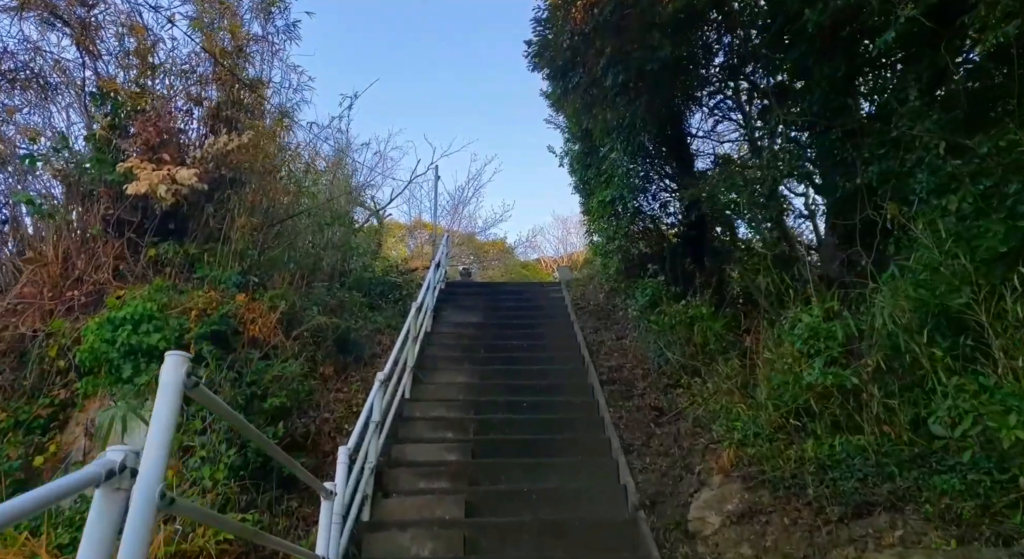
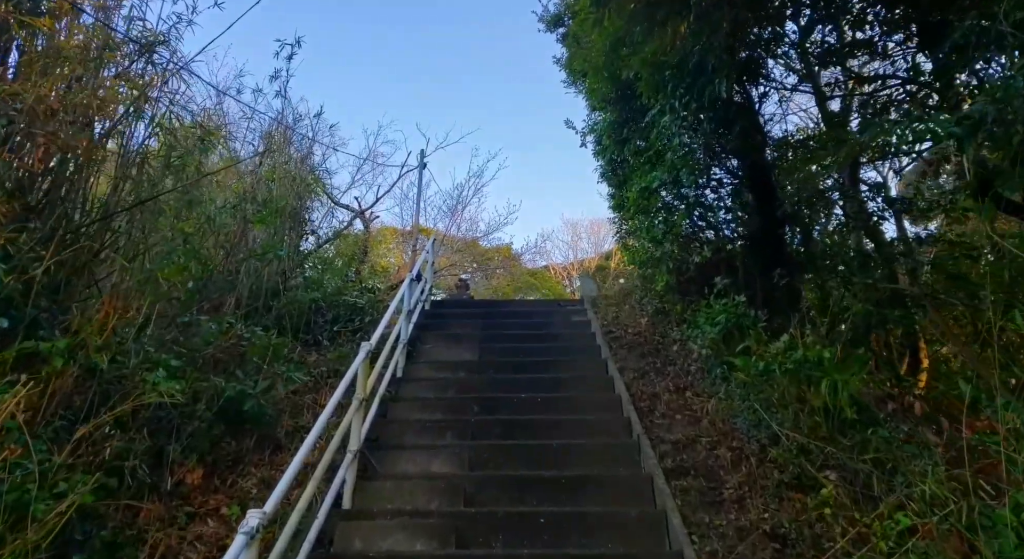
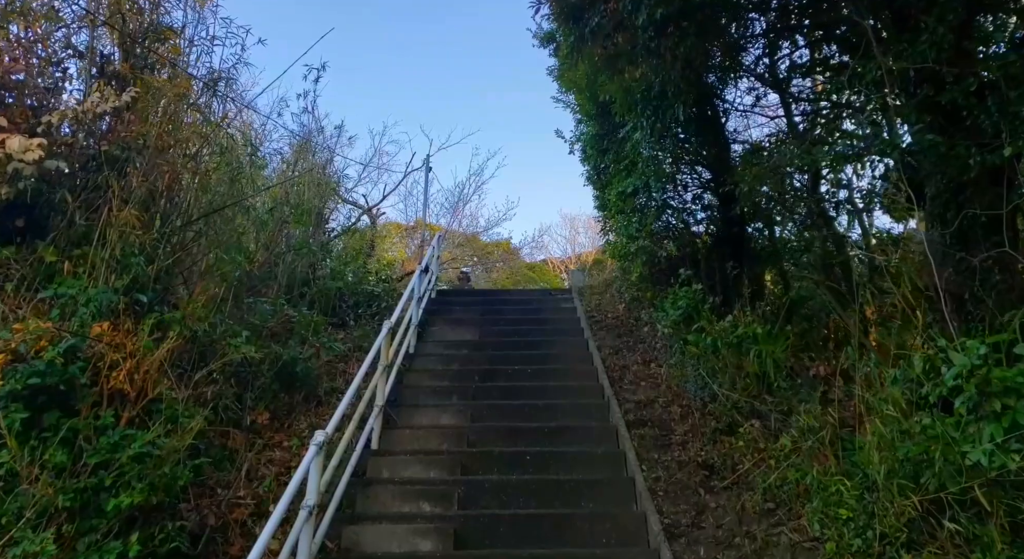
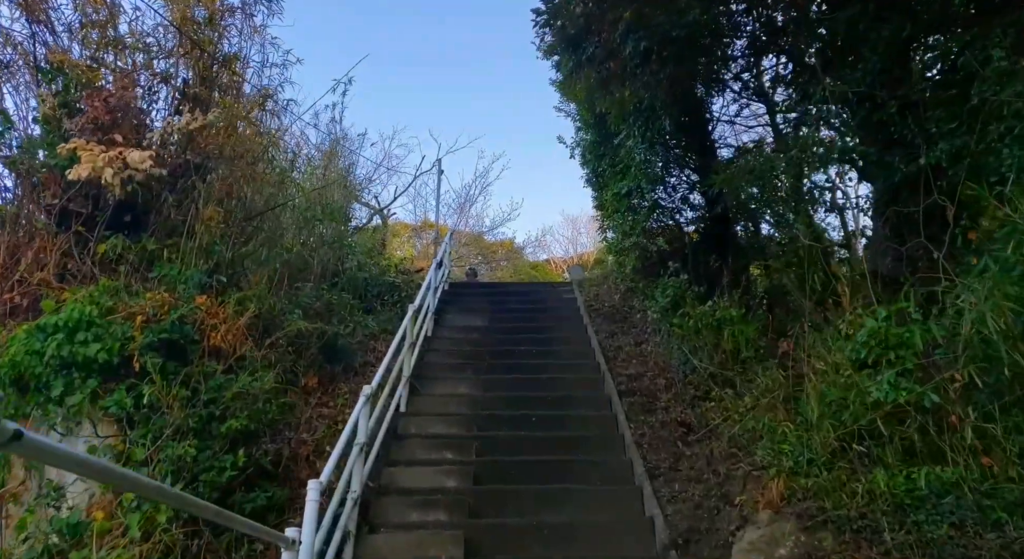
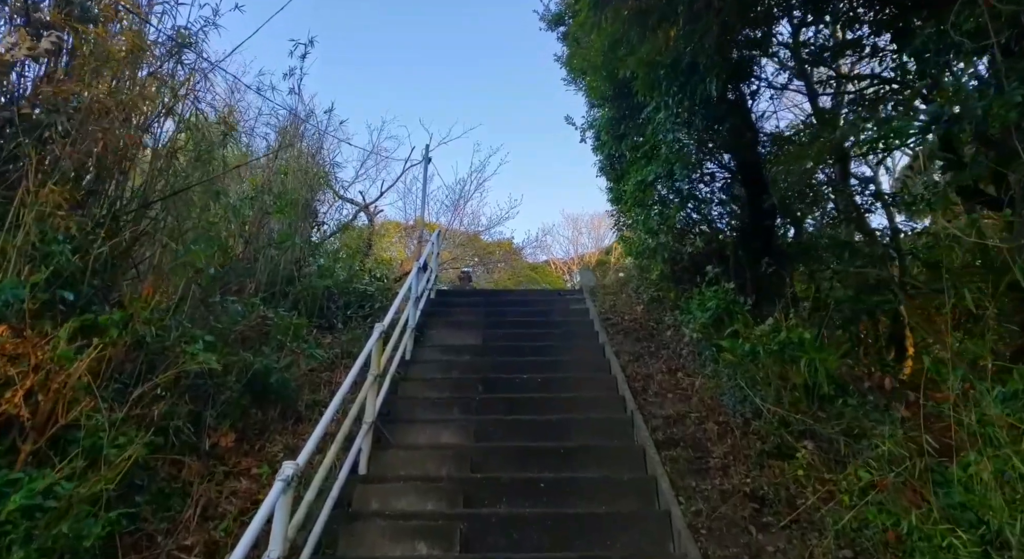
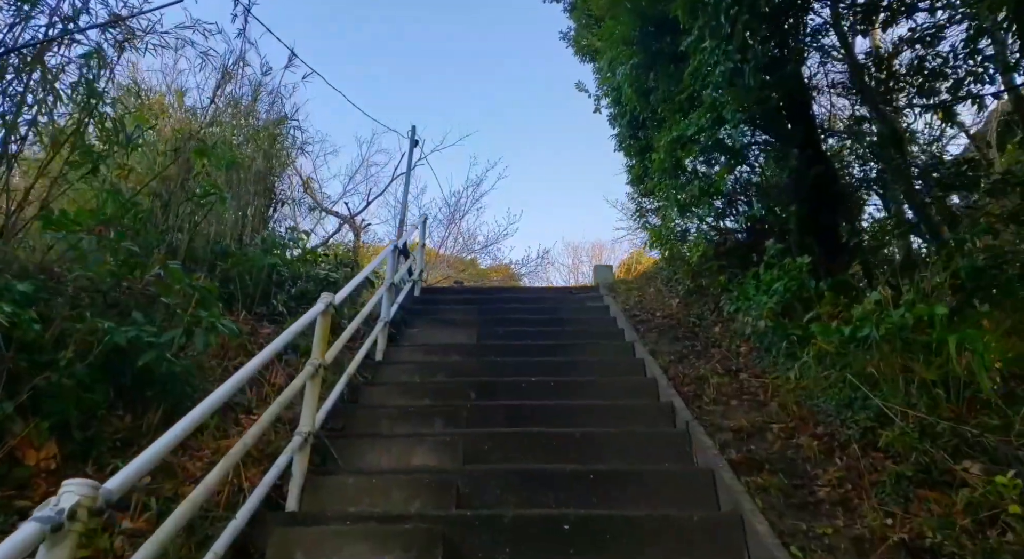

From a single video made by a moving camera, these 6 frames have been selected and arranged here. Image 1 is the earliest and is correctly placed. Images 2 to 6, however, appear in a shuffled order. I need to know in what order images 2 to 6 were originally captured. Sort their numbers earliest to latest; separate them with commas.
4, 3, 5, 2, 6
